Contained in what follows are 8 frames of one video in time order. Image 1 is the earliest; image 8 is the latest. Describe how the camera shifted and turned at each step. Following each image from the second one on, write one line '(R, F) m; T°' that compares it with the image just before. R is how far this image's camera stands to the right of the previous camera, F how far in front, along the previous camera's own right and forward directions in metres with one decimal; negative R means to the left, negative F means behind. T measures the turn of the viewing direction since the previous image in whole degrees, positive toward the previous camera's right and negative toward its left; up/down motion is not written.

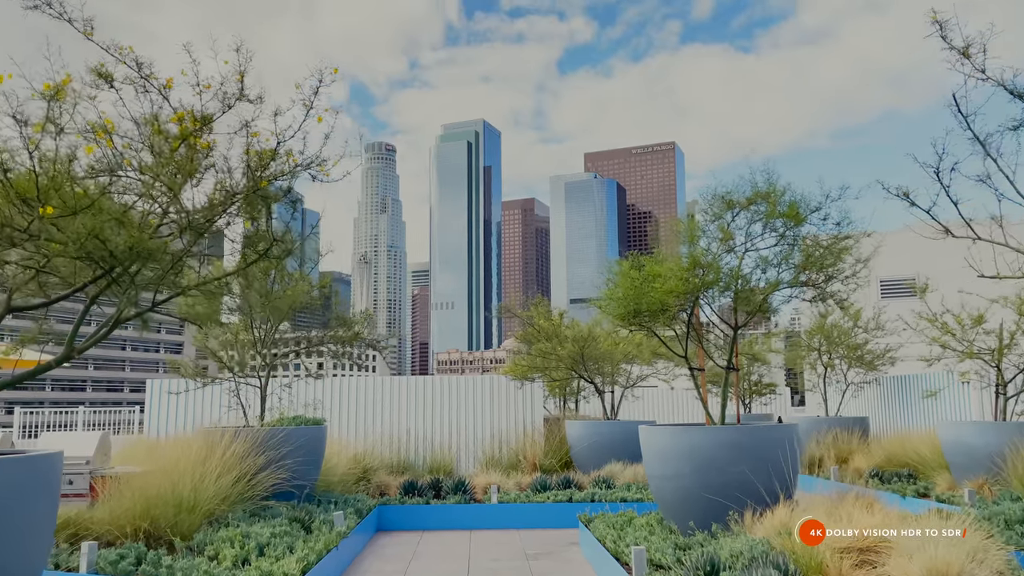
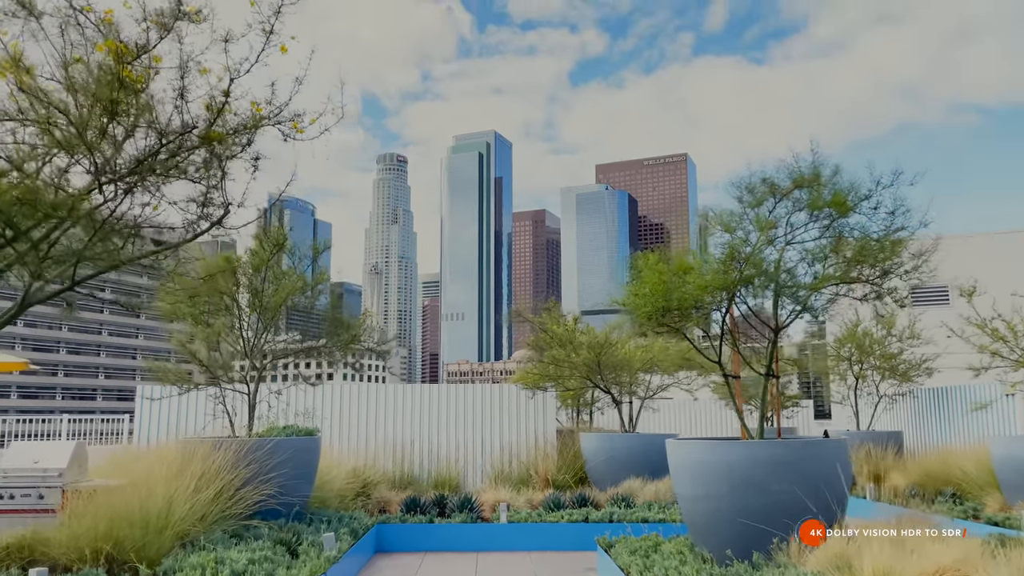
(0.0, +0.7) m; -1°
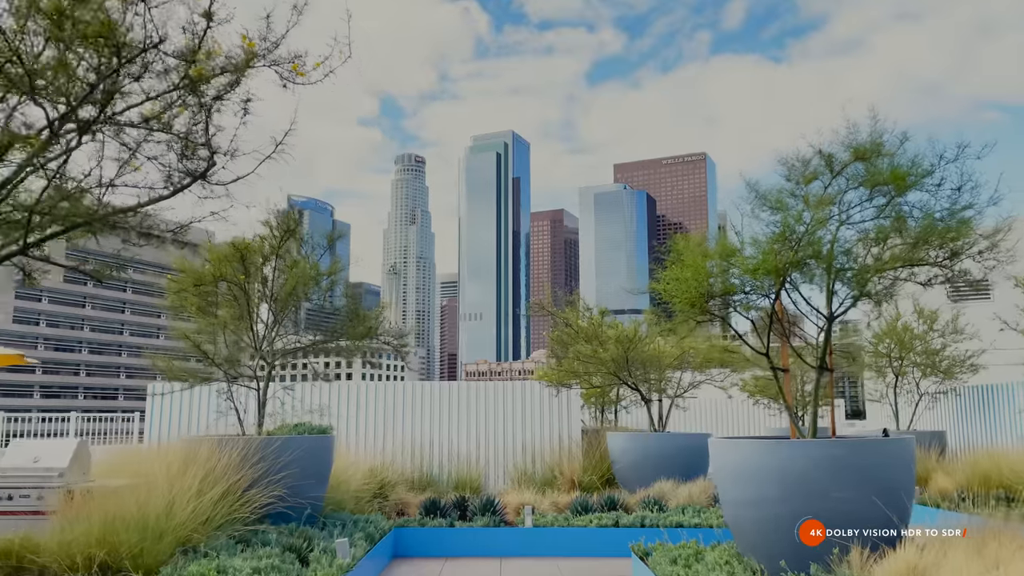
(-0.1, +0.5) m; -1°
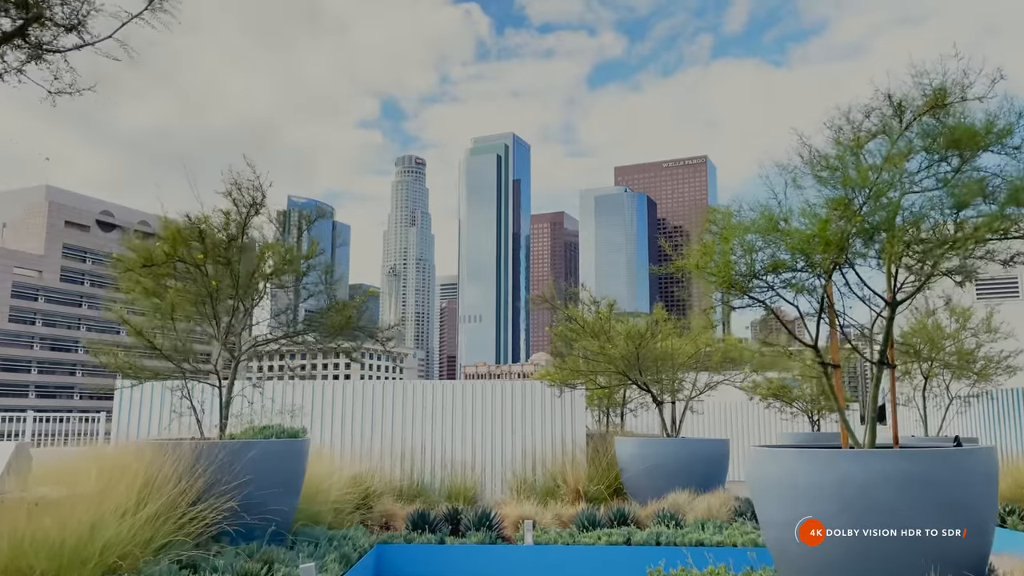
(0.0, +0.9) m; 0°
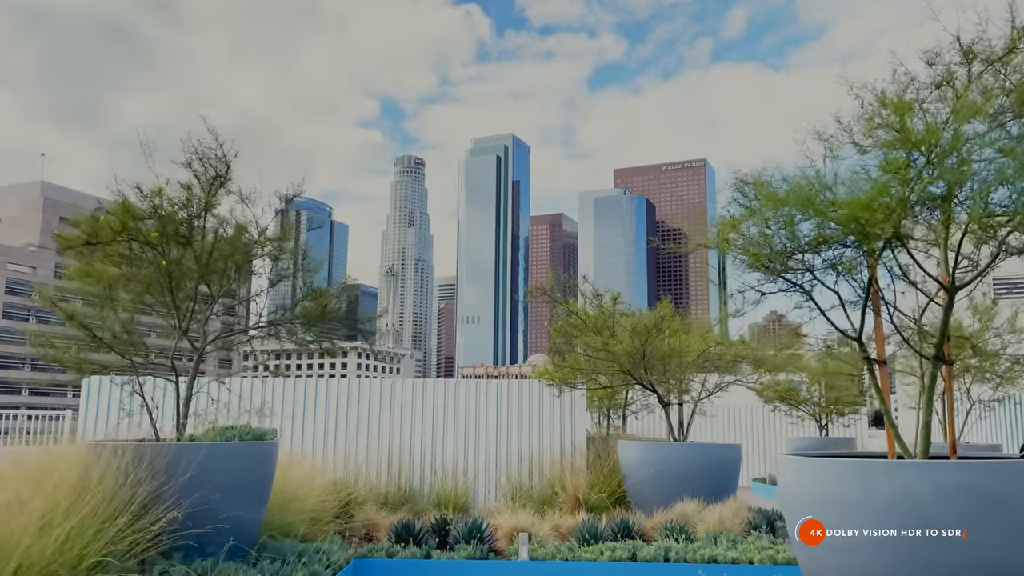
(0.0, +0.6) m; 0°
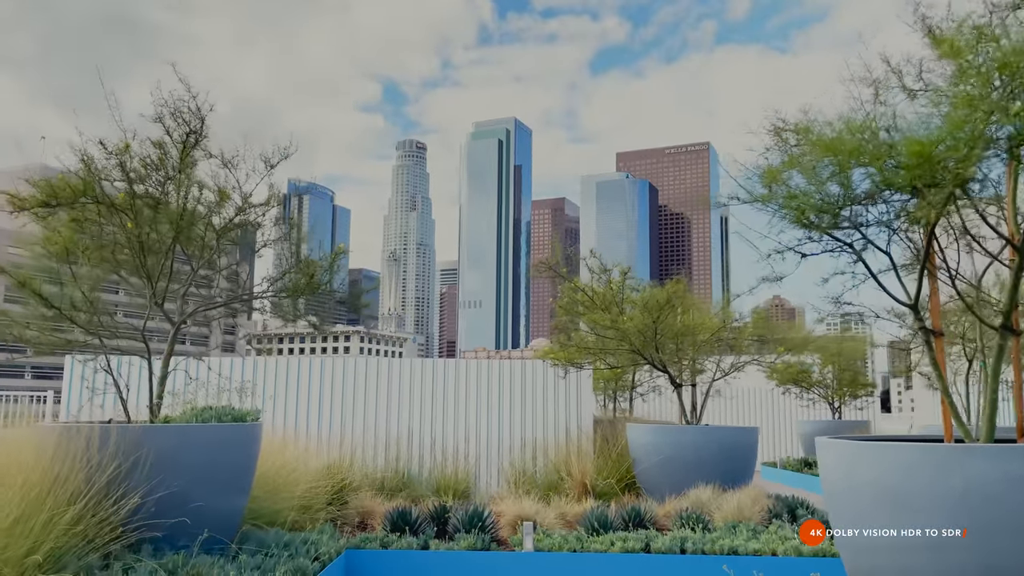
(0.0, +0.5) m; 0°
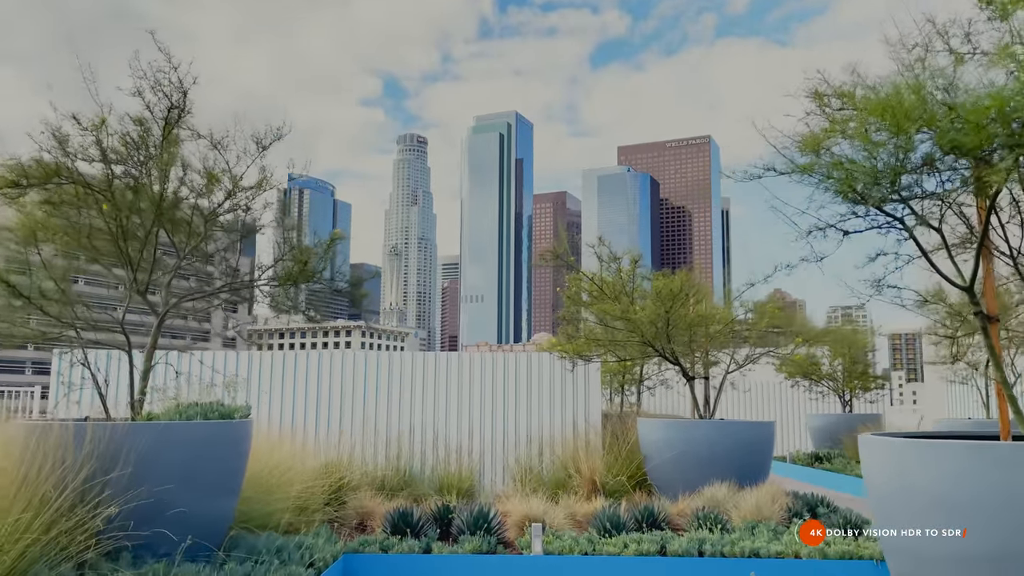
(0.0, +0.3) m; 0°
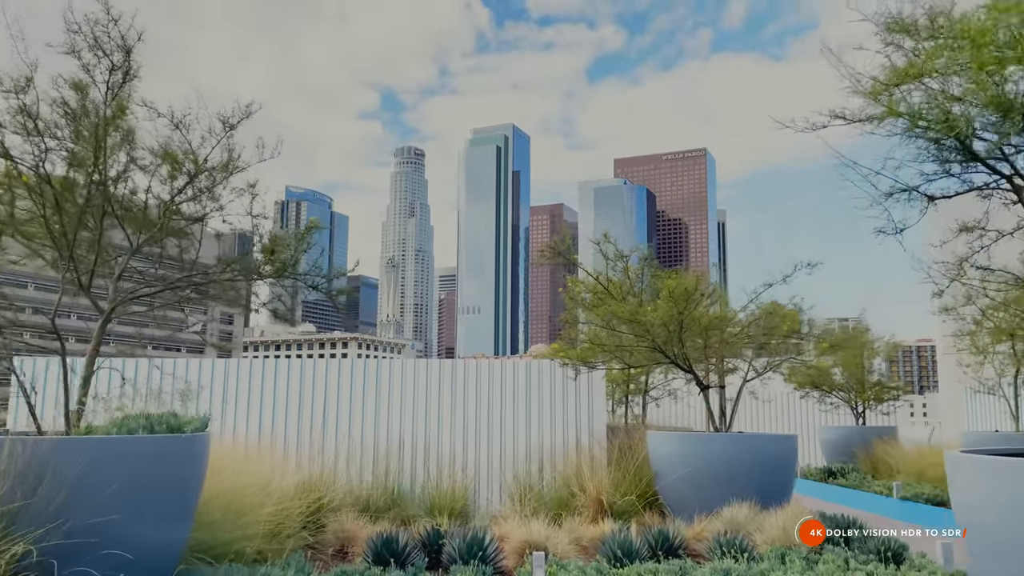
(0.0, +0.6) m; 0°
